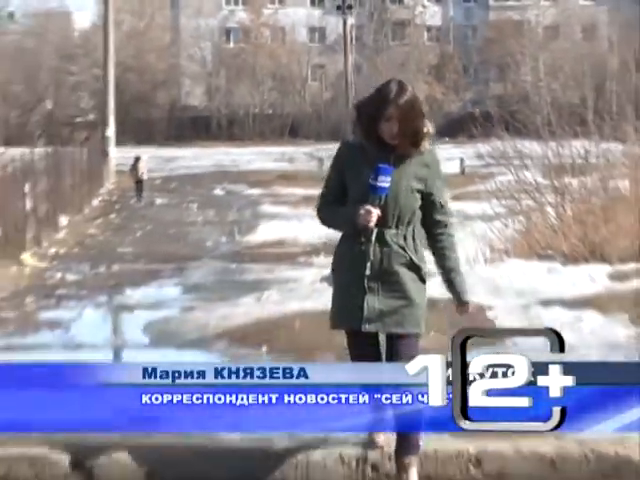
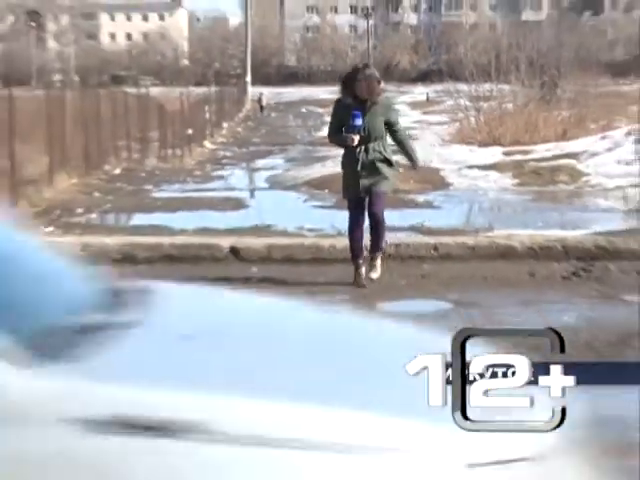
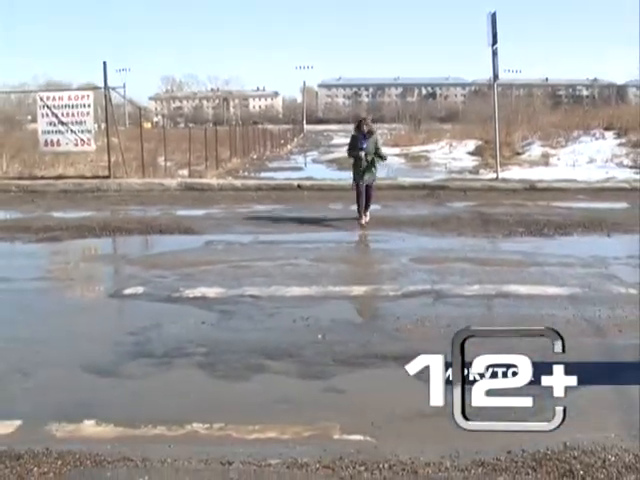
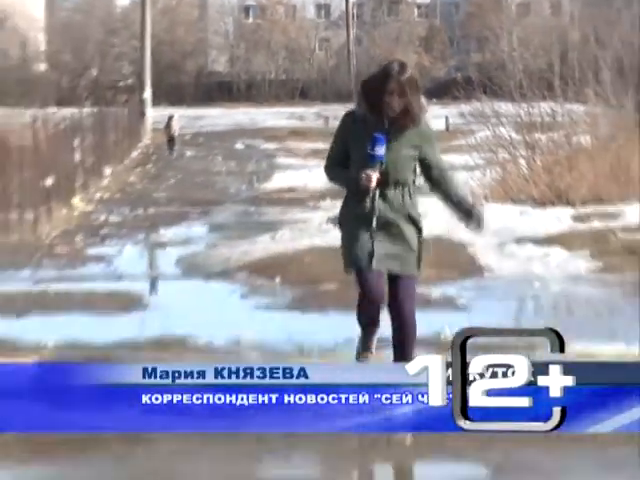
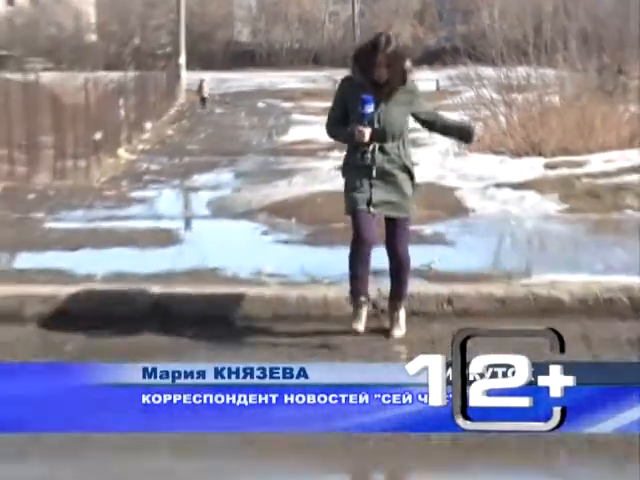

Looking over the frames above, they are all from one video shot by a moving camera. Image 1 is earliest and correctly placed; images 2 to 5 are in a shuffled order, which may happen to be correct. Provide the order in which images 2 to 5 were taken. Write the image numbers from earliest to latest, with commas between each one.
4, 5, 2, 3
